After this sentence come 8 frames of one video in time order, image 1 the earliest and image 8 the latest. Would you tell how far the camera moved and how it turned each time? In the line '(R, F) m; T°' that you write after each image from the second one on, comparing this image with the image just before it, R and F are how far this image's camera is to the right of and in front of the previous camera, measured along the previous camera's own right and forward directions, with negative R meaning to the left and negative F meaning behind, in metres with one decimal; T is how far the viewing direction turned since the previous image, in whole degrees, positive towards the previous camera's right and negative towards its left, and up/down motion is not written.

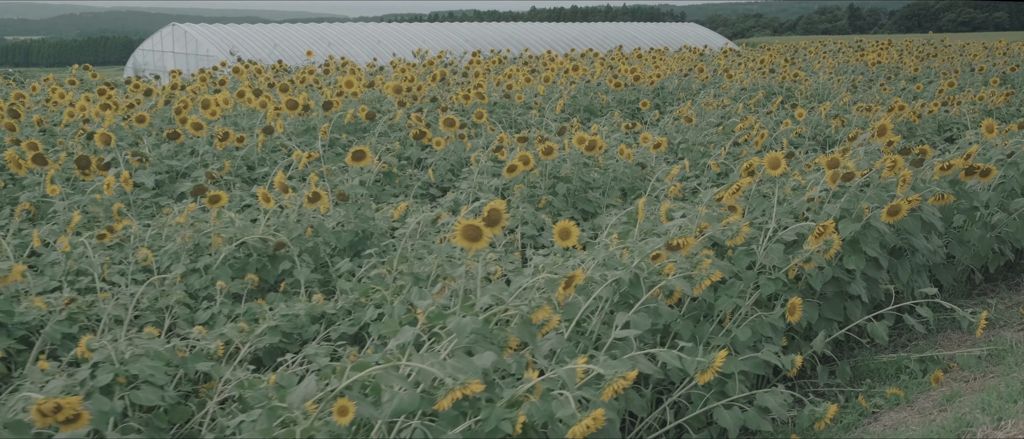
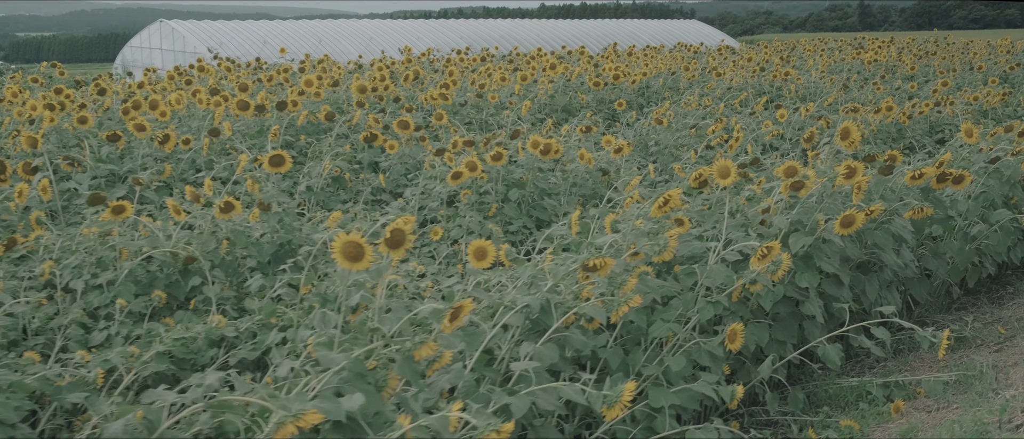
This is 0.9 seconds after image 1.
(+0.3, +0.3) m; -1°
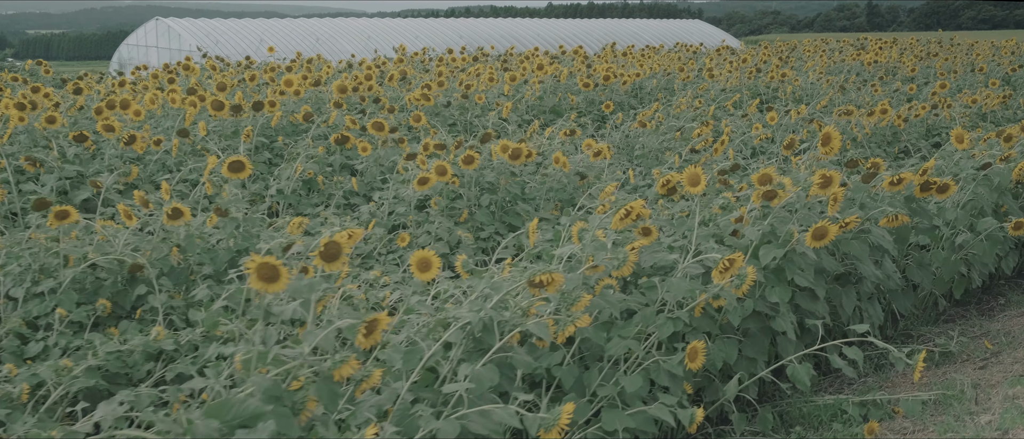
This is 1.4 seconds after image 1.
(+0.1, +0.2) m; 0°
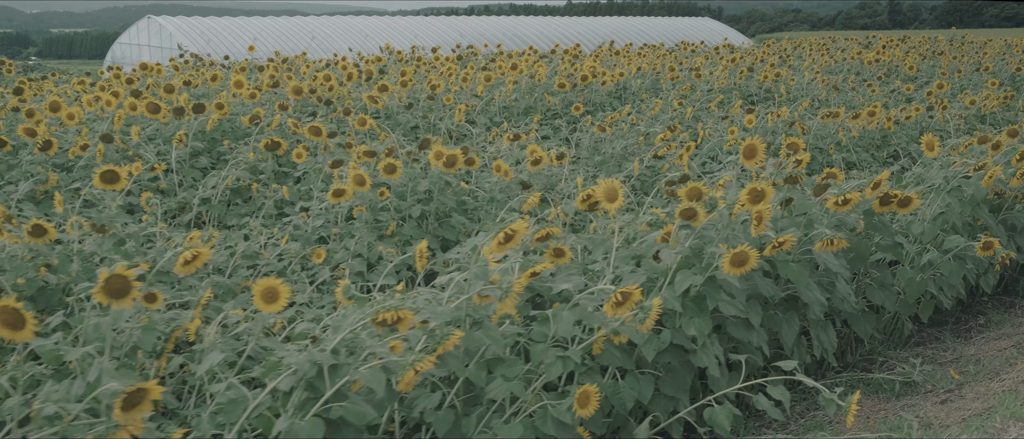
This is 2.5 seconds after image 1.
(+0.4, +0.4) m; -1°
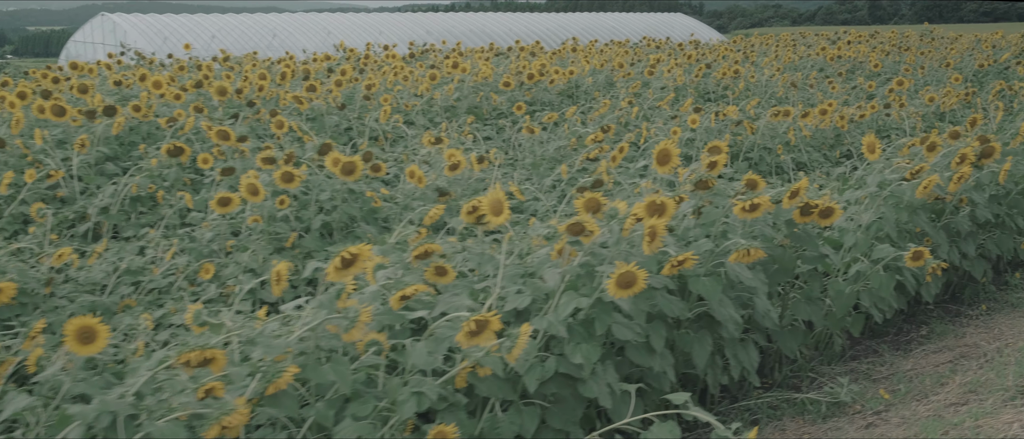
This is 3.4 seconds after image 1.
(+0.3, +0.3) m; +1°
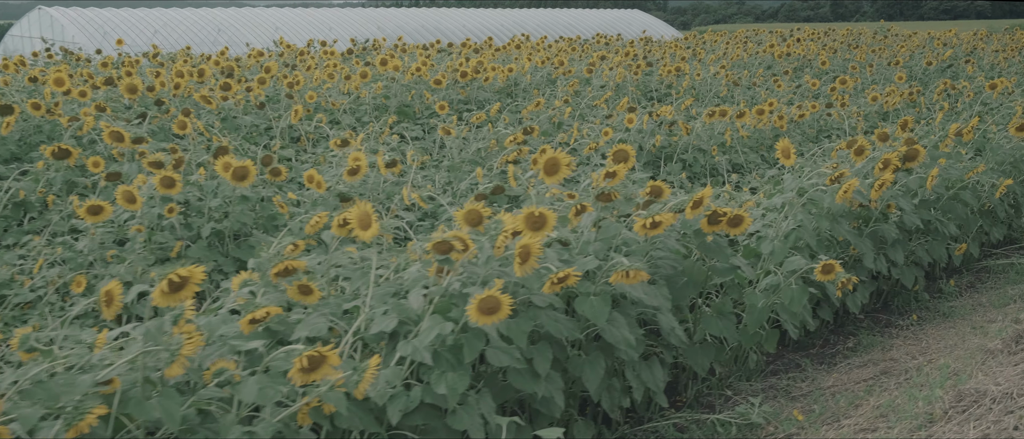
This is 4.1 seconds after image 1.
(+0.2, +0.2) m; +2°
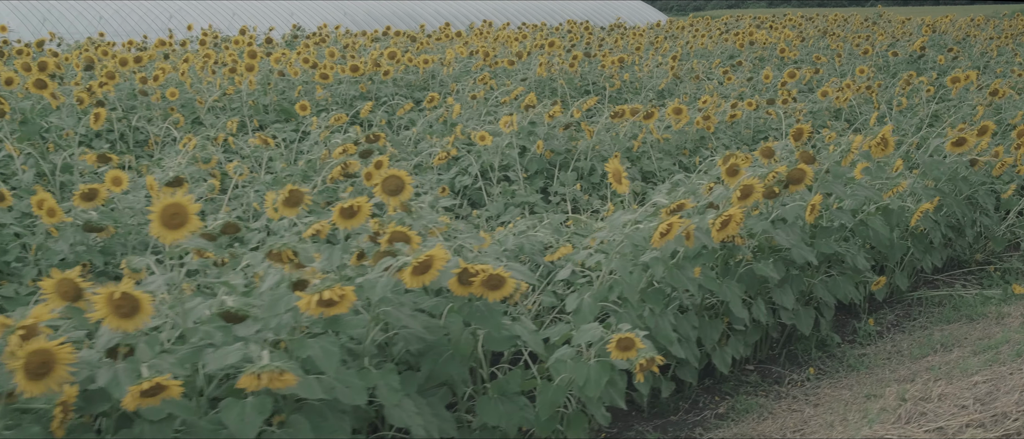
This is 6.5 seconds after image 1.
(+0.7, +0.8) m; -1°
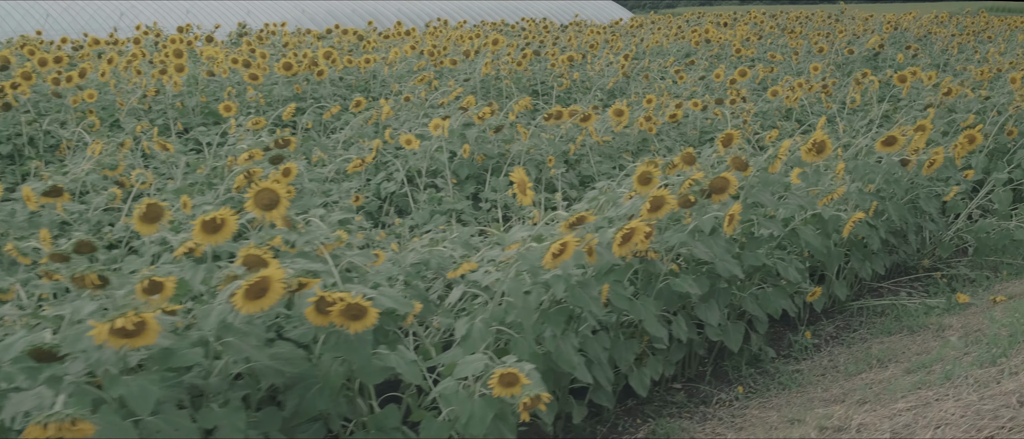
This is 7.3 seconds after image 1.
(+0.2, +0.2) m; +1°
